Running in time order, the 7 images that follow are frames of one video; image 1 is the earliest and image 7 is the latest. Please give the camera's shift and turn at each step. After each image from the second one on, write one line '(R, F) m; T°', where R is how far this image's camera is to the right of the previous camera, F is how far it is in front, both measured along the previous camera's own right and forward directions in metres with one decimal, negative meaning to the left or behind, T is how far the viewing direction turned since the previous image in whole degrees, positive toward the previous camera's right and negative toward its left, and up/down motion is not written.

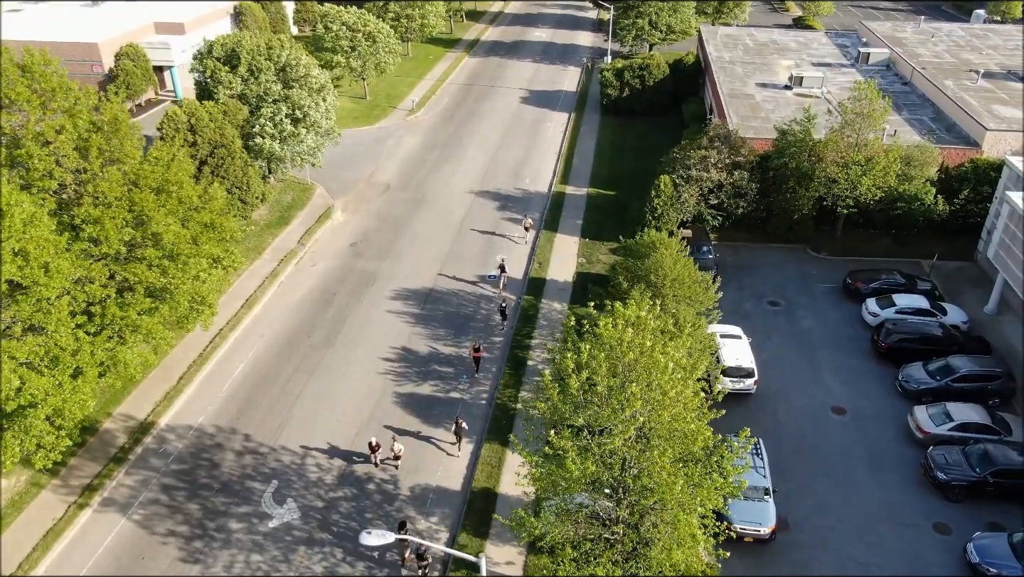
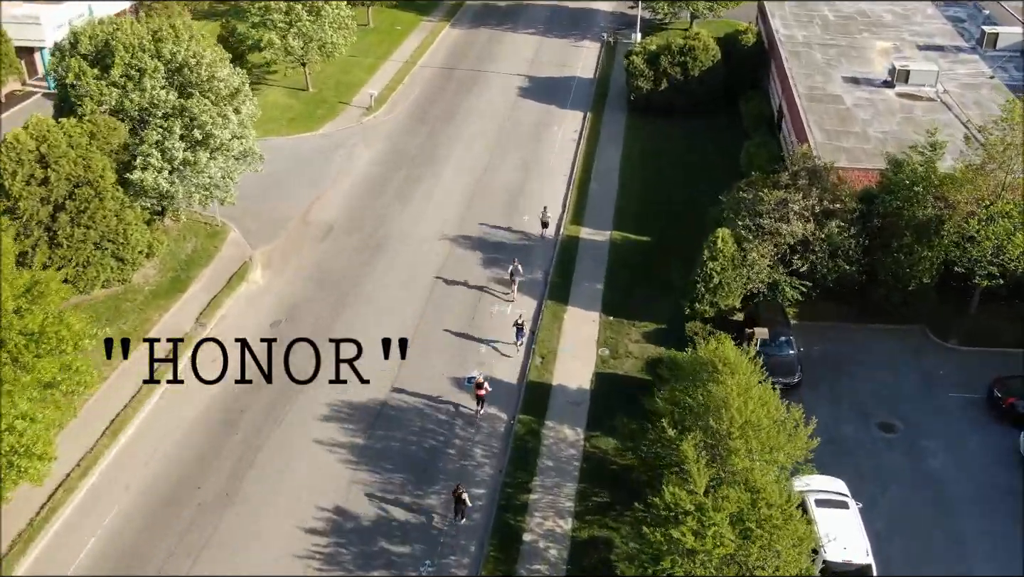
(+0.3, +11.5) m; 0°
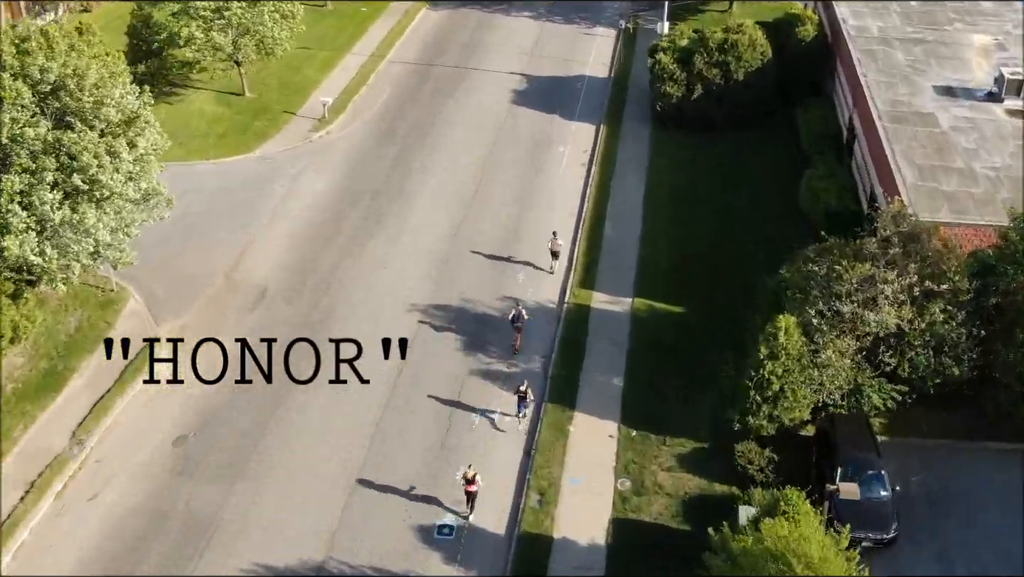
(+0.2, +6.9) m; 0°
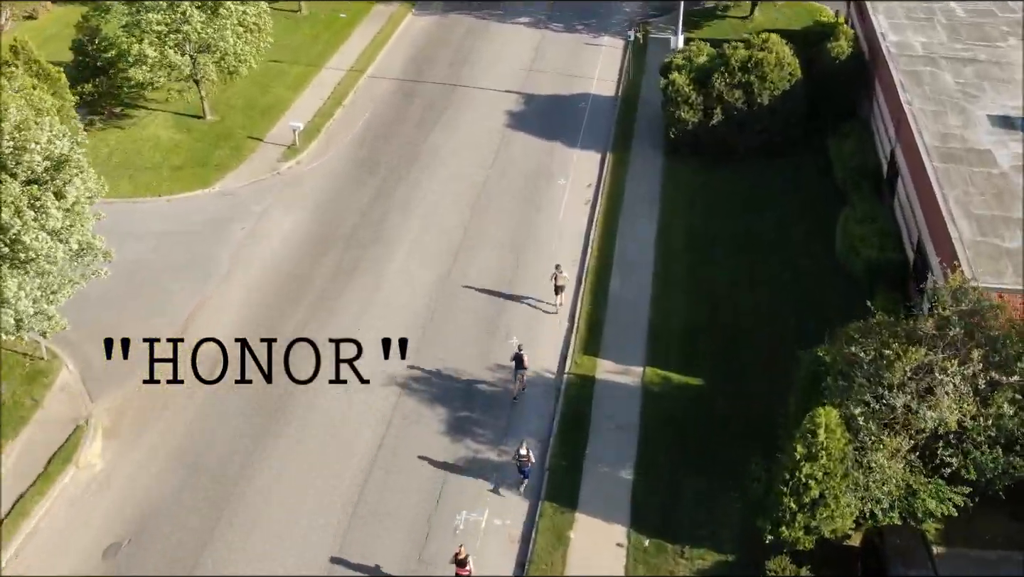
(+0.2, +3.0) m; 0°
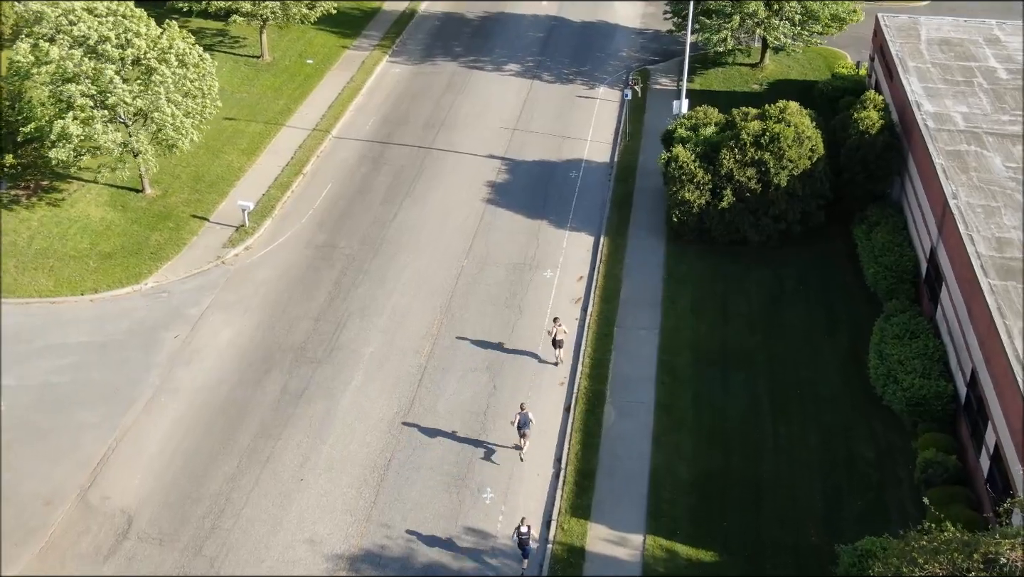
(+0.3, +3.4) m; 0°
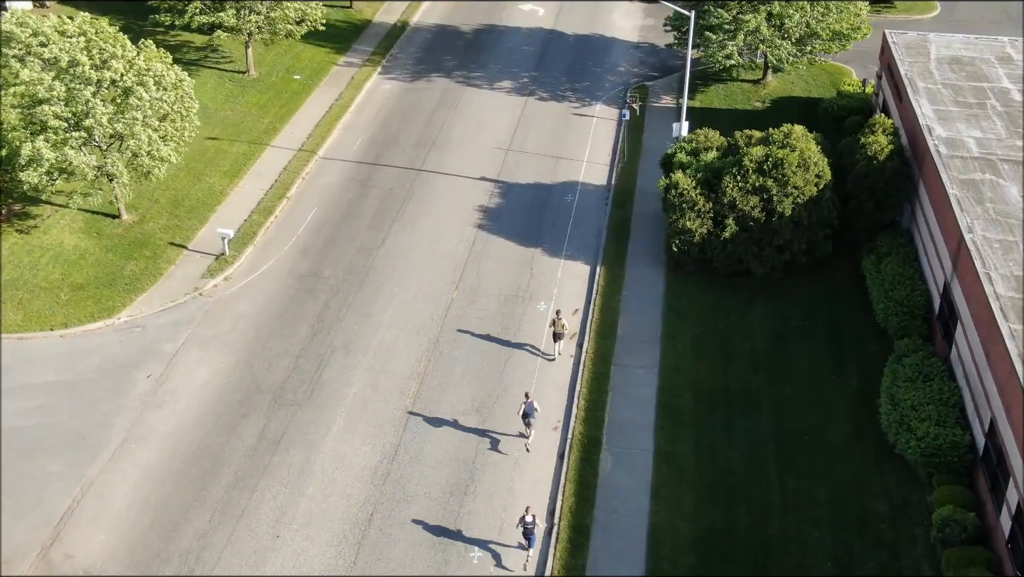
(+0.1, +1.1) m; 0°
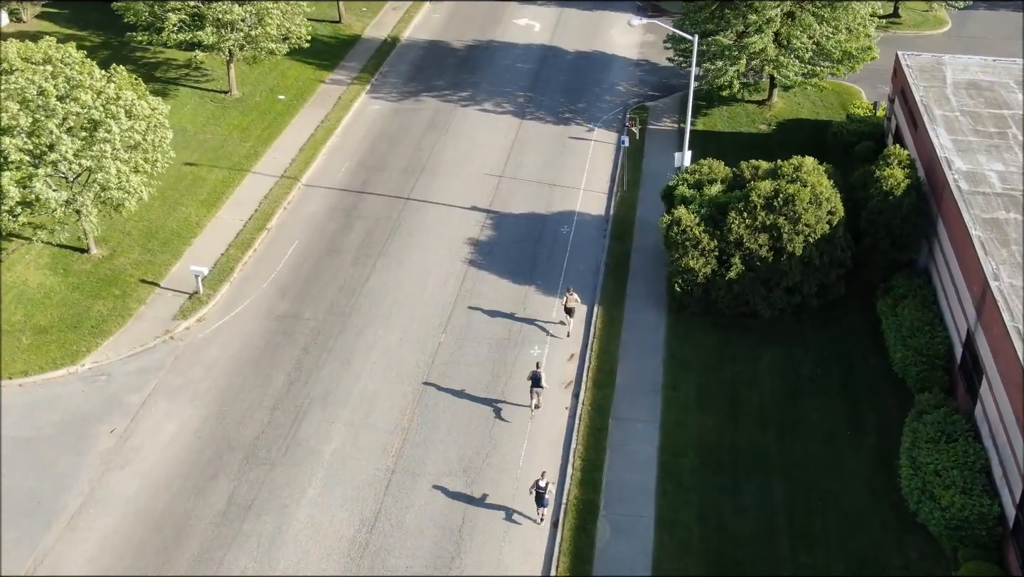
(+0.1, +1.4) m; 0°
